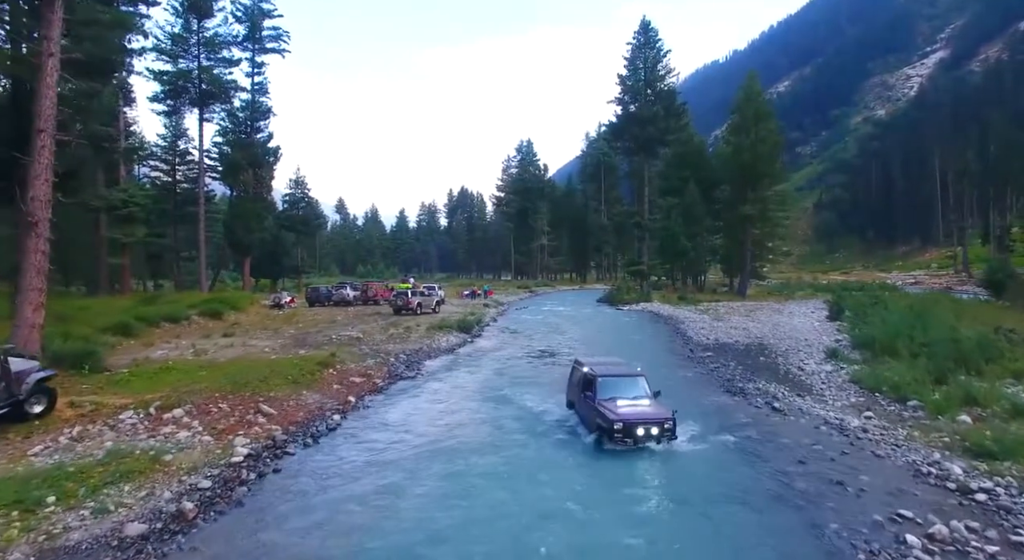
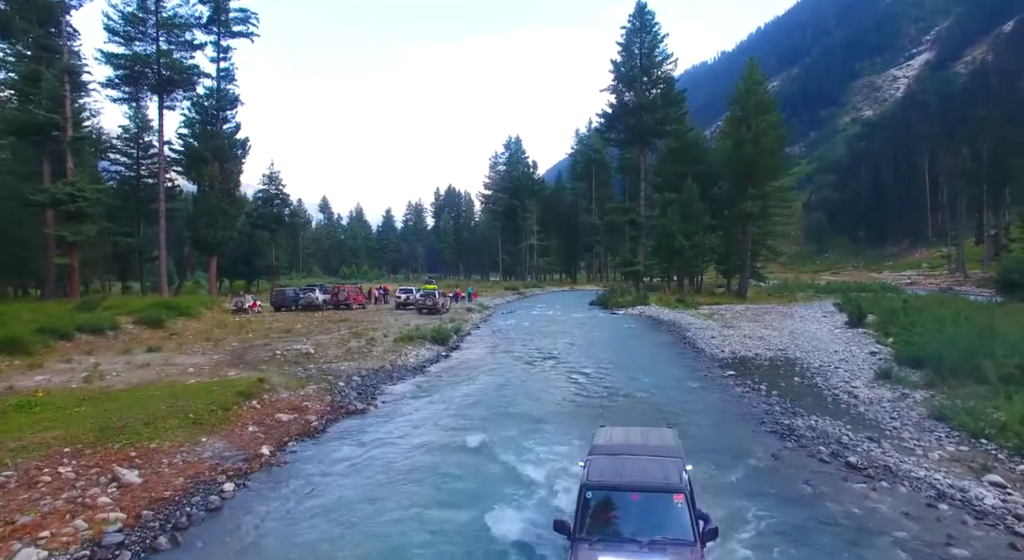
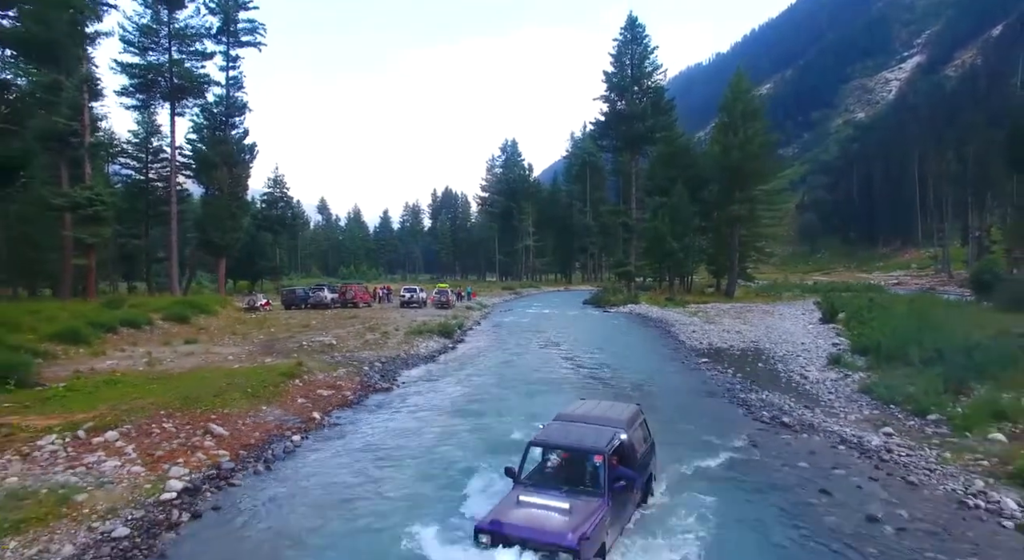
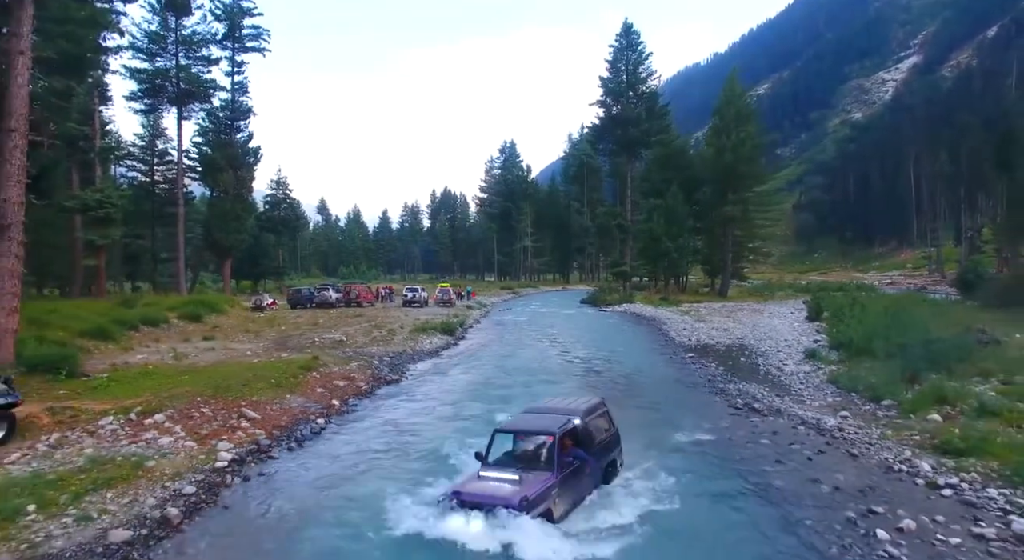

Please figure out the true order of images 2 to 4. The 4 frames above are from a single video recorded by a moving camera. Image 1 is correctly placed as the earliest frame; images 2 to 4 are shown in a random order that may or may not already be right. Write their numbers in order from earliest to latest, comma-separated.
2, 3, 4
